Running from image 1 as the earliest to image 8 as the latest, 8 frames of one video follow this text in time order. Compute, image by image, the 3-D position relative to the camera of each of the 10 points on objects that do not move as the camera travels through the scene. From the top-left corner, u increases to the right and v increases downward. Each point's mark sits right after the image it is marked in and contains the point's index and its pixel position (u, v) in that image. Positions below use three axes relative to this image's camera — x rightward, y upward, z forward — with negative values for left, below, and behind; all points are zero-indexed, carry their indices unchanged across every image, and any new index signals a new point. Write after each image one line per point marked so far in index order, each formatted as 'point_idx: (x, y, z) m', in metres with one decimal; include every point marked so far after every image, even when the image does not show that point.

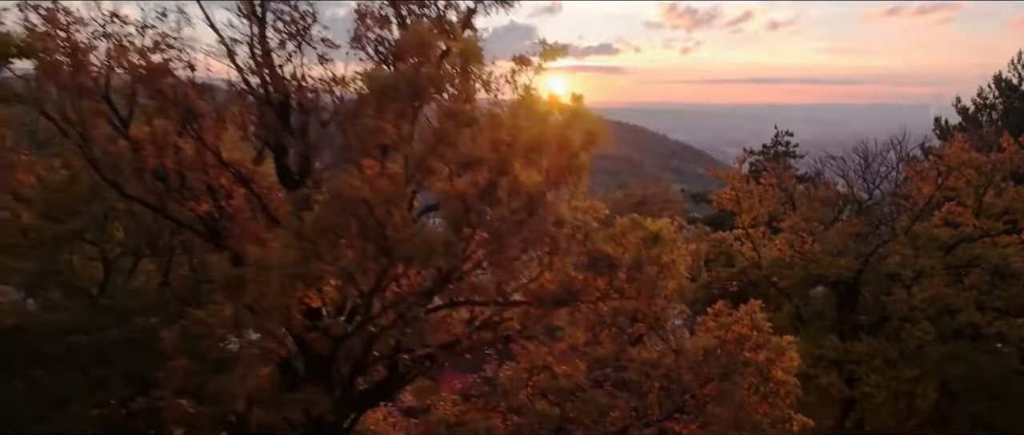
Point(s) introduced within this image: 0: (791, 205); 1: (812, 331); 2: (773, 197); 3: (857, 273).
0: (+4.5, 0.0, +11.8) m
1: (+4.4, -1.8, +11.1) m
2: (+4.1, +0.2, +11.6) m
3: (+5.0, -1.0, +10.7) m
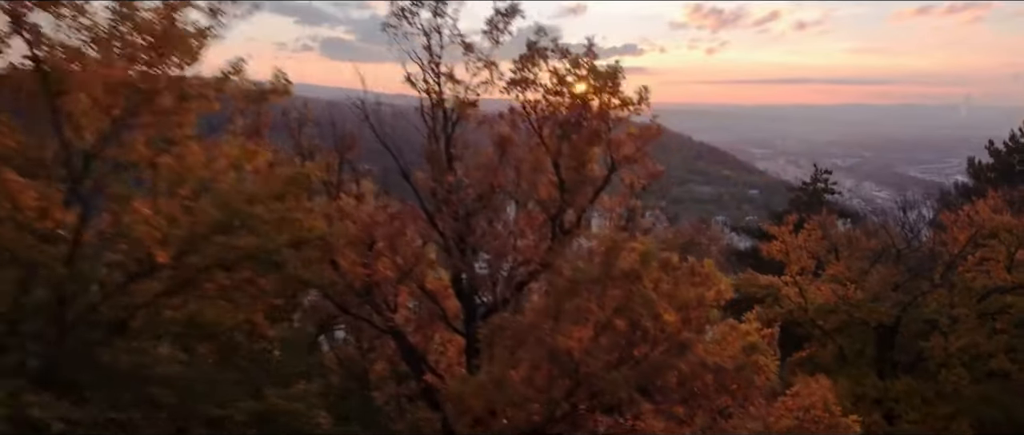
0: (+5.4, -0.6, +12.5) m
1: (+5.3, -2.4, +11.8) m
2: (+5.0, -0.3, +12.3) m
3: (+5.8, -1.6, +11.4) m
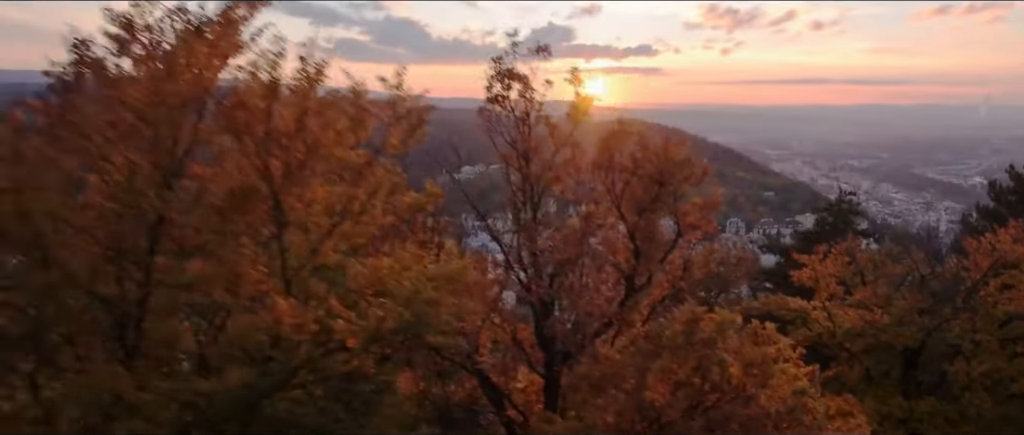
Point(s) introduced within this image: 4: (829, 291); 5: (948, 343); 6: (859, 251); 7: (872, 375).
0: (+6.0, -0.9, +12.9) m
1: (+5.9, -2.7, +12.2) m
2: (+5.6, -0.7, +12.7) m
3: (+6.4, -1.9, +11.8) m
4: (+5.2, -1.2, +12.5) m
5: (+6.8, -1.9, +11.8) m
6: (+6.0, -0.5, +13.1) m
7: (+5.9, -2.6, +12.6) m
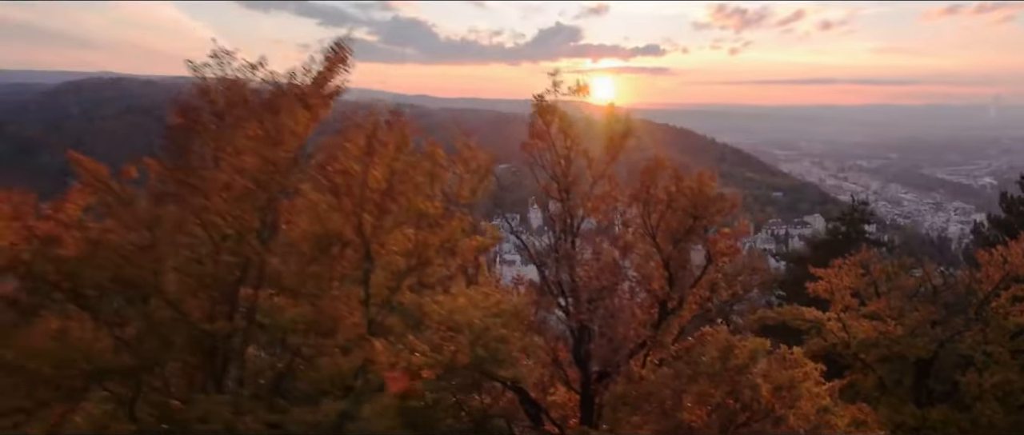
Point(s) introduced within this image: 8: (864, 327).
0: (+6.3, -1.1, +13.2) m
1: (+6.2, -2.9, +12.5) m
2: (+5.9, -0.9, +13.0) m
3: (+6.7, -2.1, +12.0) m
4: (+5.6, -1.3, +12.8) m
5: (+7.1, -2.1, +12.0) m
6: (+6.3, -0.7, +13.3) m
7: (+6.3, -2.8, +12.8) m
8: (+5.7, -1.7, +12.2) m
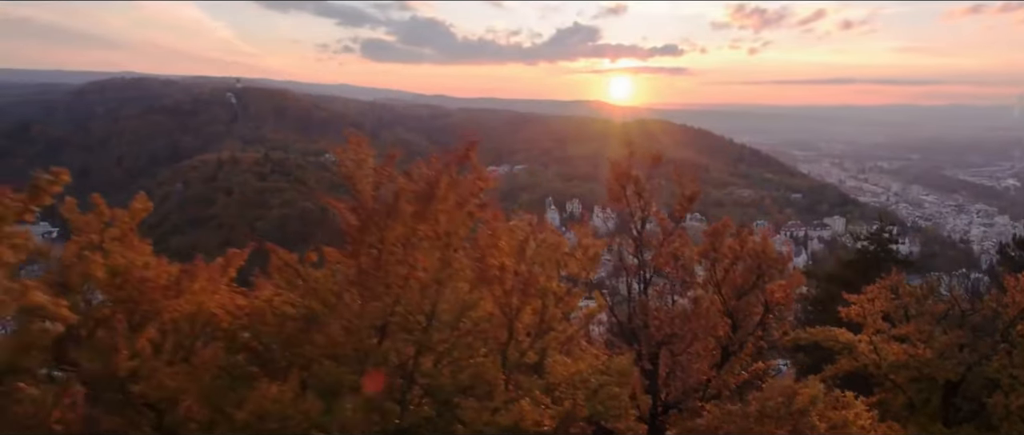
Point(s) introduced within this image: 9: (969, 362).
0: (+7.0, -1.5, +13.6) m
1: (+6.9, -3.3, +12.9) m
2: (+6.6, -1.3, +13.5) m
3: (+7.4, -2.5, +12.5) m
4: (+6.3, -1.7, +13.3) m
5: (+7.8, -2.5, +12.5) m
6: (+7.1, -1.1, +13.8) m
7: (+7.0, -3.1, +13.3) m
8: (+6.4, -2.1, +12.7) m
9: (+7.6, -2.2, +12.6) m
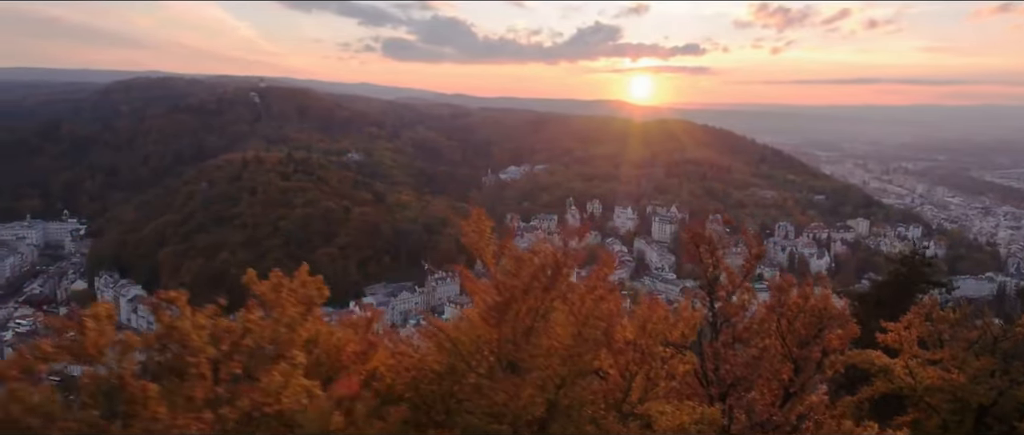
0: (+7.9, -1.9, +14.2) m
1: (+7.8, -3.8, +13.5) m
2: (+7.5, -1.7, +14.0) m
3: (+8.3, -2.9, +13.0) m
4: (+7.1, -2.2, +13.8) m
5: (+8.6, -2.9, +13.0) m
6: (+7.9, -1.6, +14.3) m
7: (+7.8, -3.6, +13.8) m
8: (+7.2, -2.5, +13.3) m
9: (+8.4, -2.7, +13.1) m
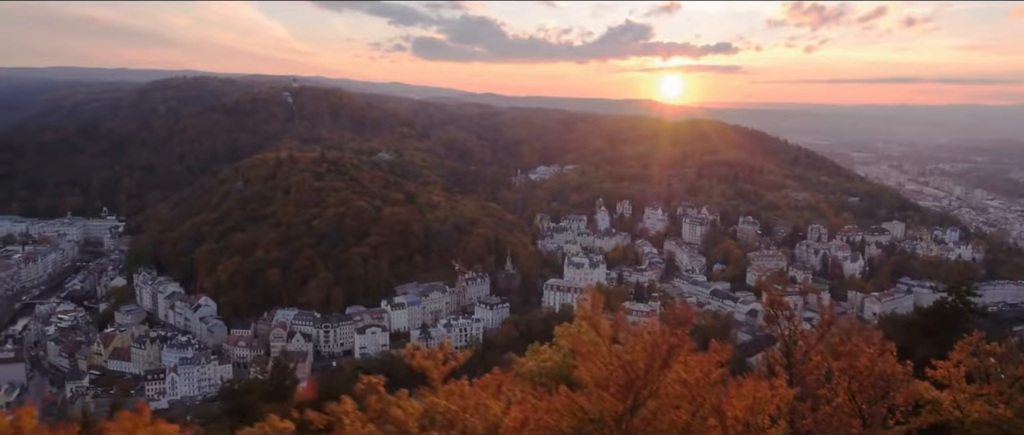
0: (+9.1, -2.6, +14.7) m
1: (+8.9, -4.4, +14.0) m
2: (+8.7, -2.4, +14.6) m
3: (+9.4, -3.6, +13.6) m
4: (+8.3, -2.8, +14.4) m
5: (+9.8, -3.6, +13.5) m
6: (+9.1, -2.2, +14.8) m
7: (+9.0, -4.2, +14.4) m
8: (+8.4, -3.2, +13.8) m
9: (+9.5, -3.4, +13.6) m
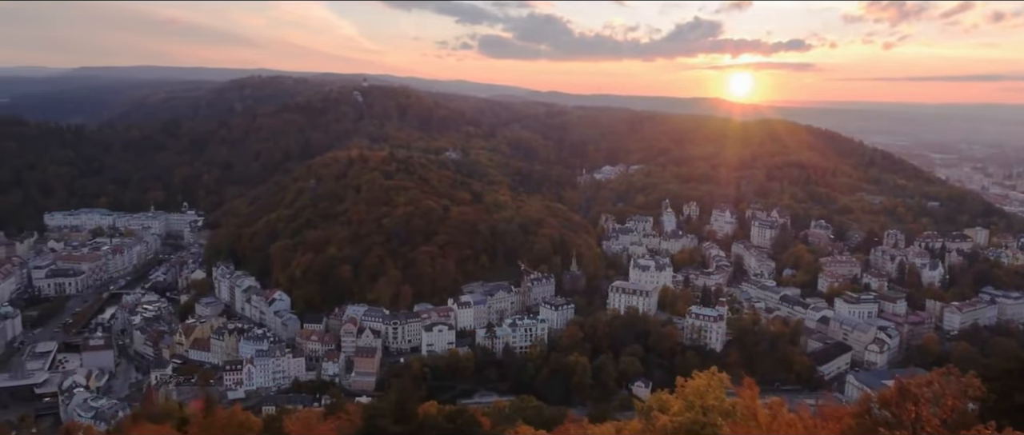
0: (+11.3, -3.6, +15.1) m
1: (+11.0, -5.5, +14.4) m
2: (+10.9, -3.4, +15.0) m
3: (+11.5, -4.6, +13.9) m
4: (+10.5, -3.8, +14.8) m
5: (+11.9, -4.7, +13.8) m
6: (+11.4, -3.3, +15.2) m
7: (+11.2, -5.3, +14.8) m
8: (+10.5, -4.2, +14.3) m
9: (+11.7, -4.4, +14.0) m
